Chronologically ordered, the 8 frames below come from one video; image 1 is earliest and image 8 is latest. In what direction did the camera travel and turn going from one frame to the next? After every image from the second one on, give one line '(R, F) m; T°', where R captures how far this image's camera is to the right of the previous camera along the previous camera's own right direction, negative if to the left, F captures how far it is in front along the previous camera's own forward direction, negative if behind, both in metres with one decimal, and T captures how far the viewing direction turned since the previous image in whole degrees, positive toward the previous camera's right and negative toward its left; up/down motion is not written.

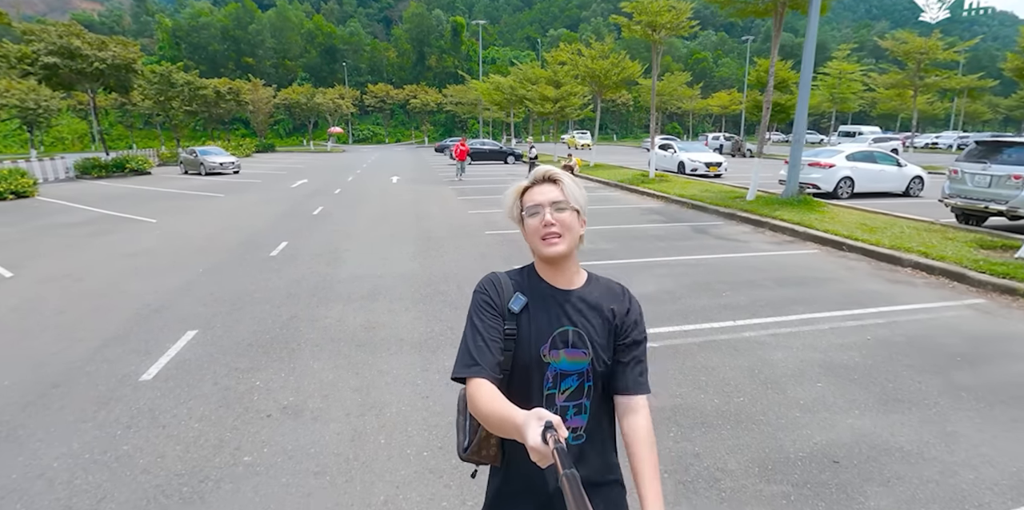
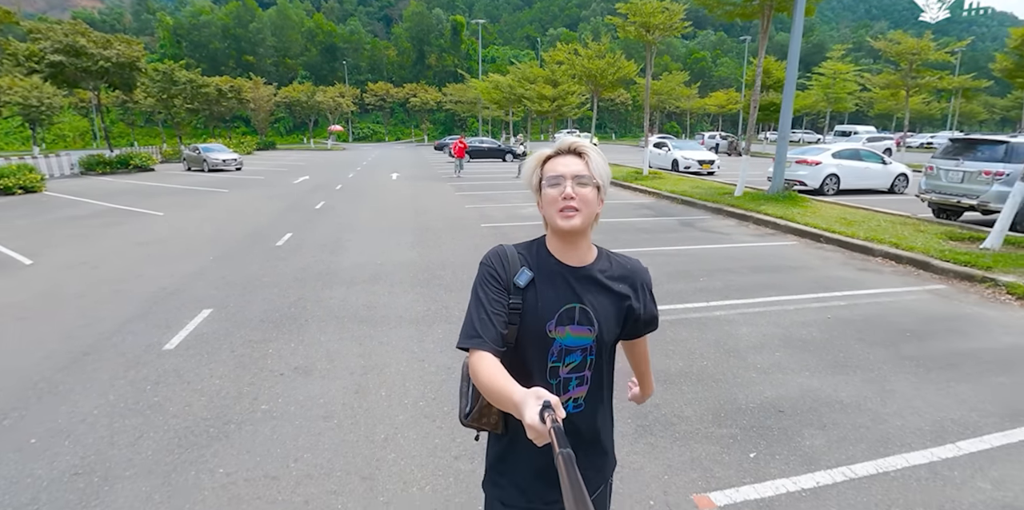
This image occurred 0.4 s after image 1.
(+0.1, -0.5) m; 0°
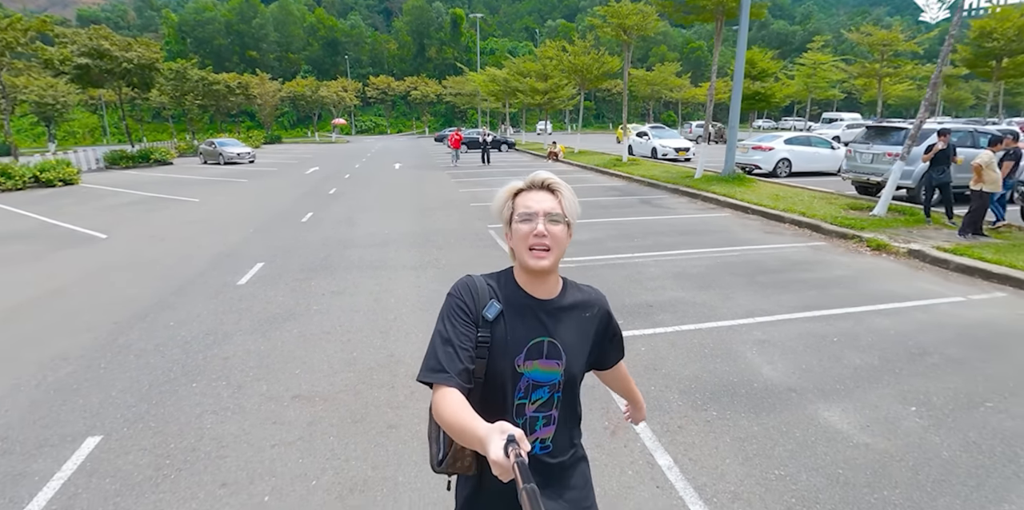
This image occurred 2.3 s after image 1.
(+0.5, -2.0) m; 0°
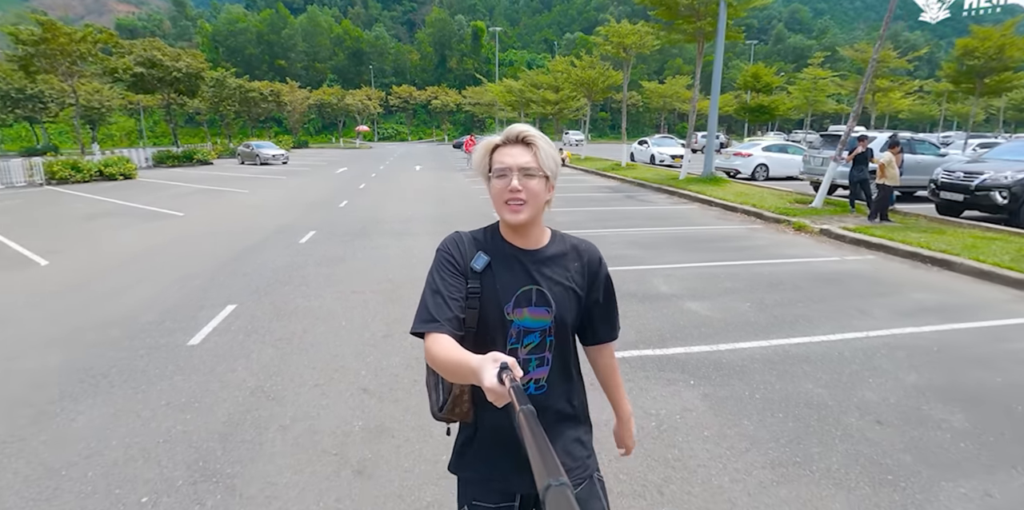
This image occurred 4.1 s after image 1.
(+0.4, -2.2) m; -2°
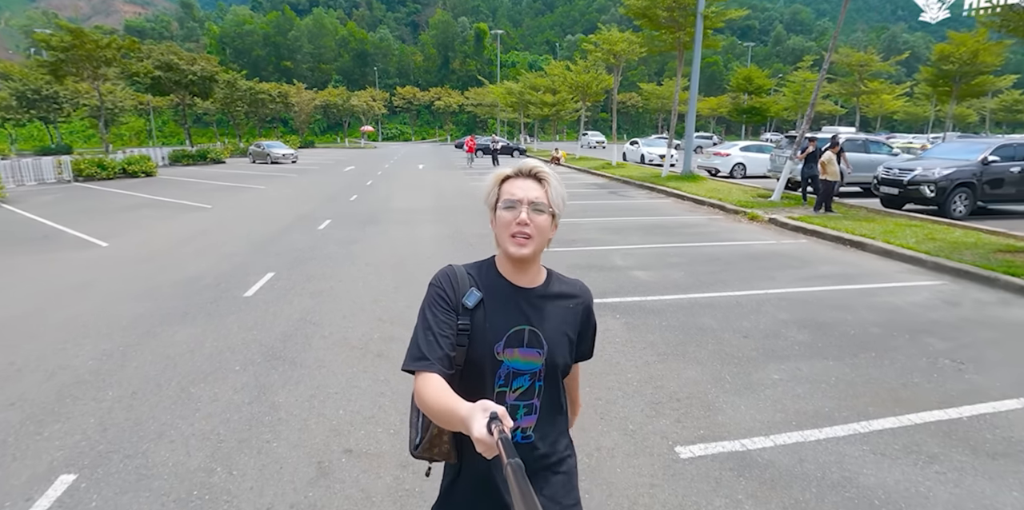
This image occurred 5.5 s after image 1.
(+0.3, -1.5) m; 0°
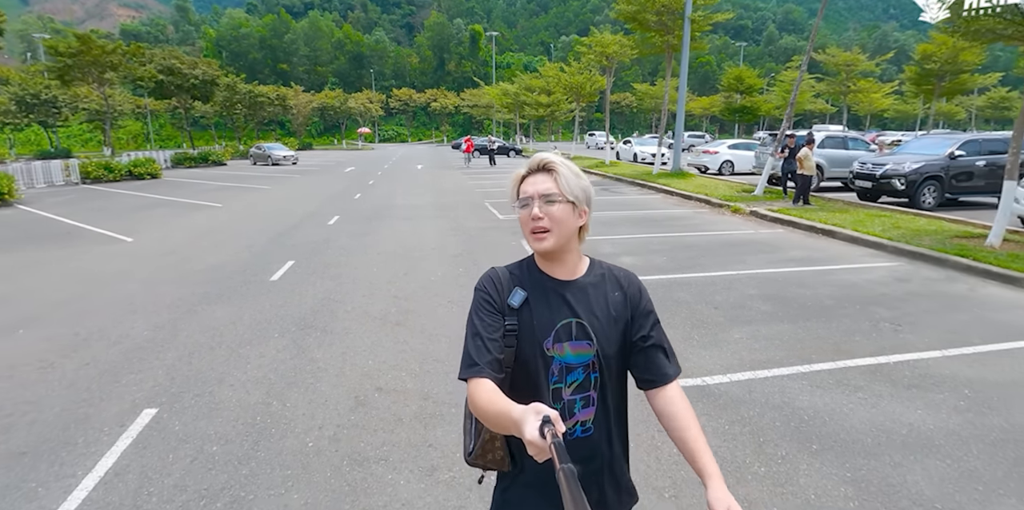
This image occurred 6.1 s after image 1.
(0.0, -0.7) m; 0°
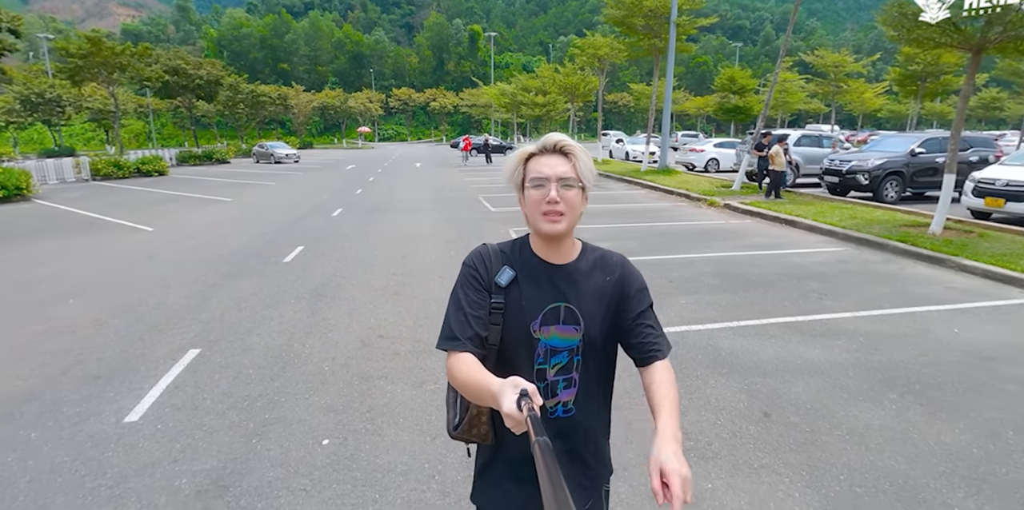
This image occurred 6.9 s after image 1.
(+0.2, -0.9) m; 0°
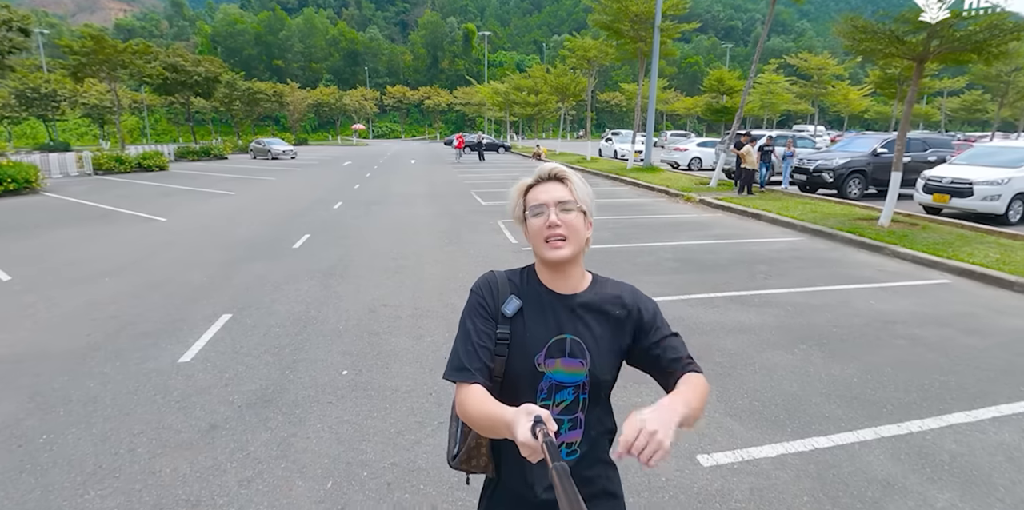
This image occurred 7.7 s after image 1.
(+0.1, -0.9) m; +1°
